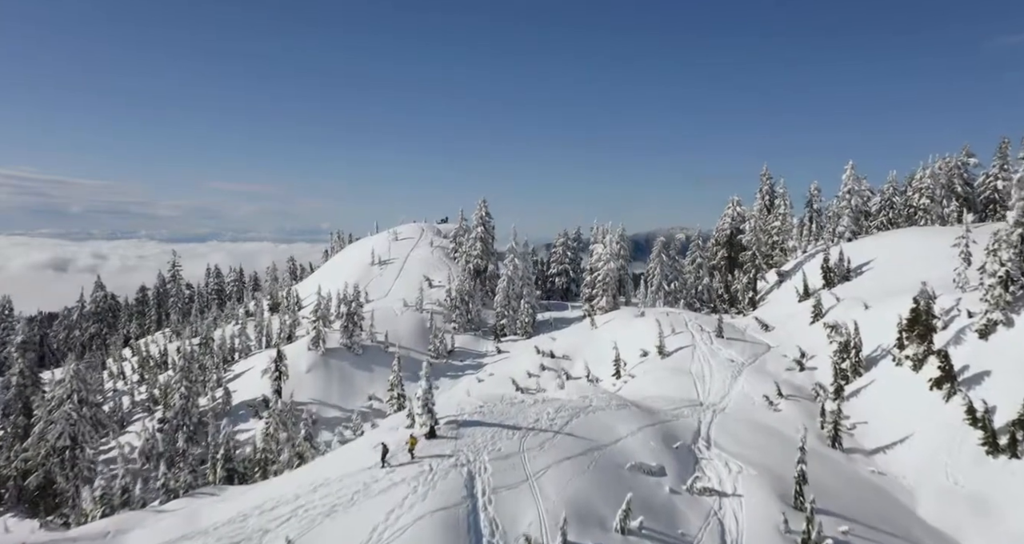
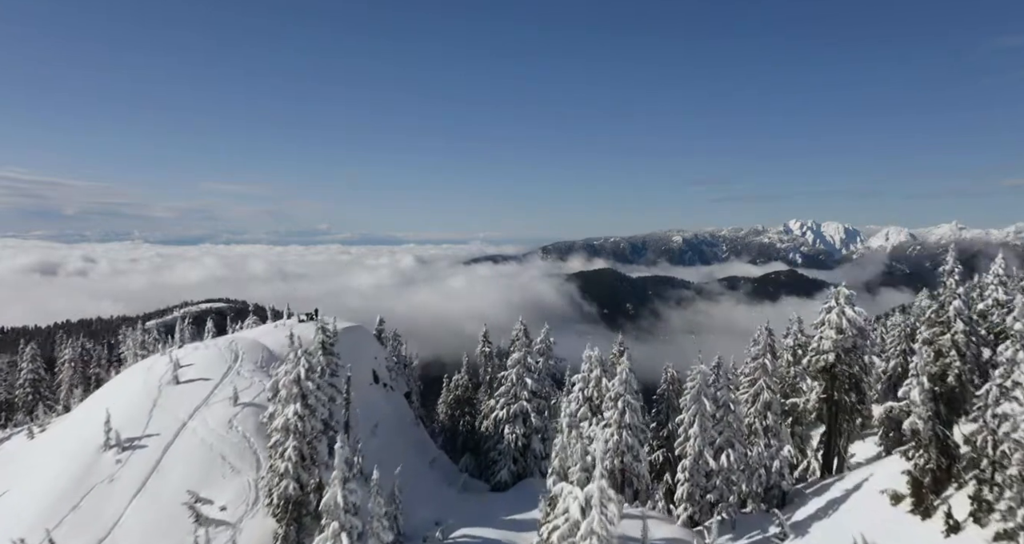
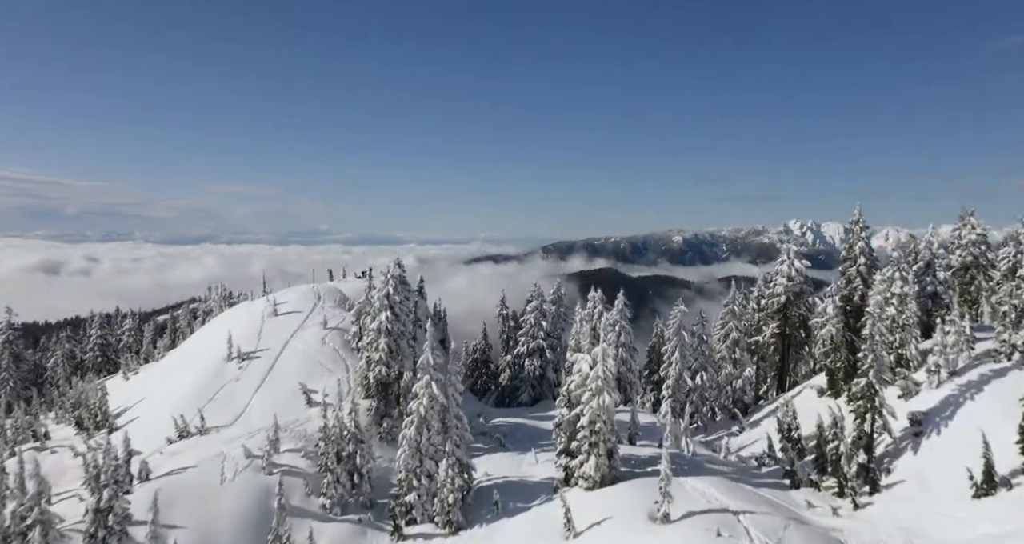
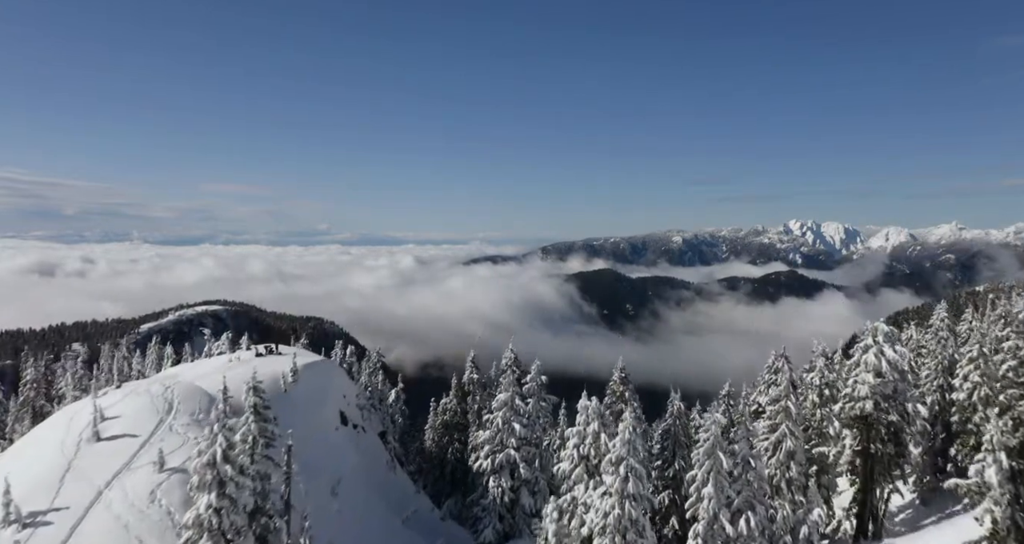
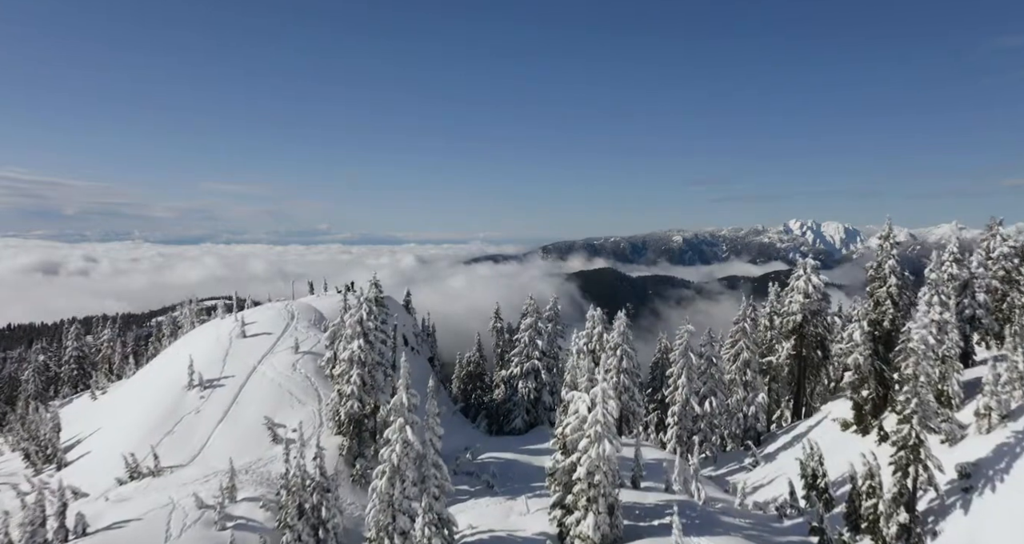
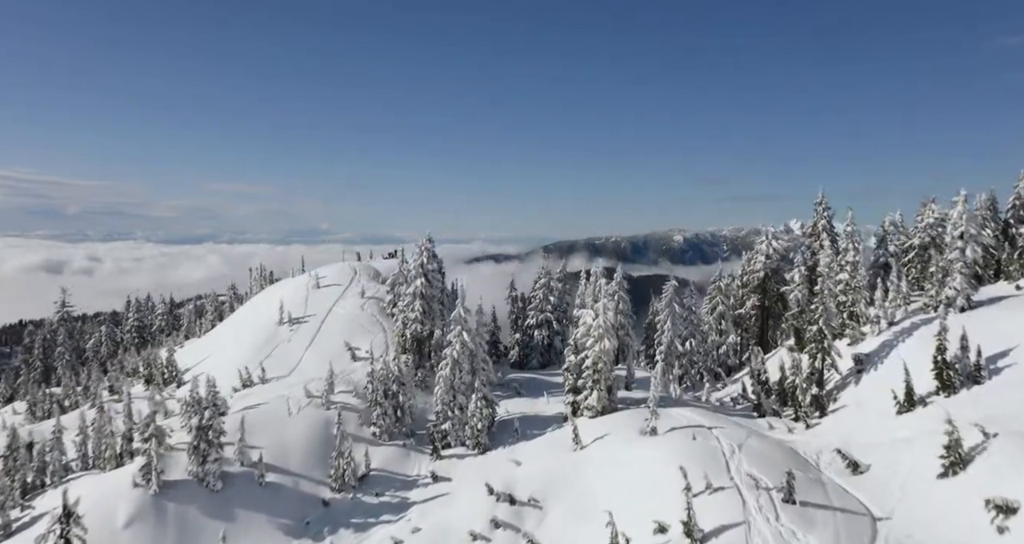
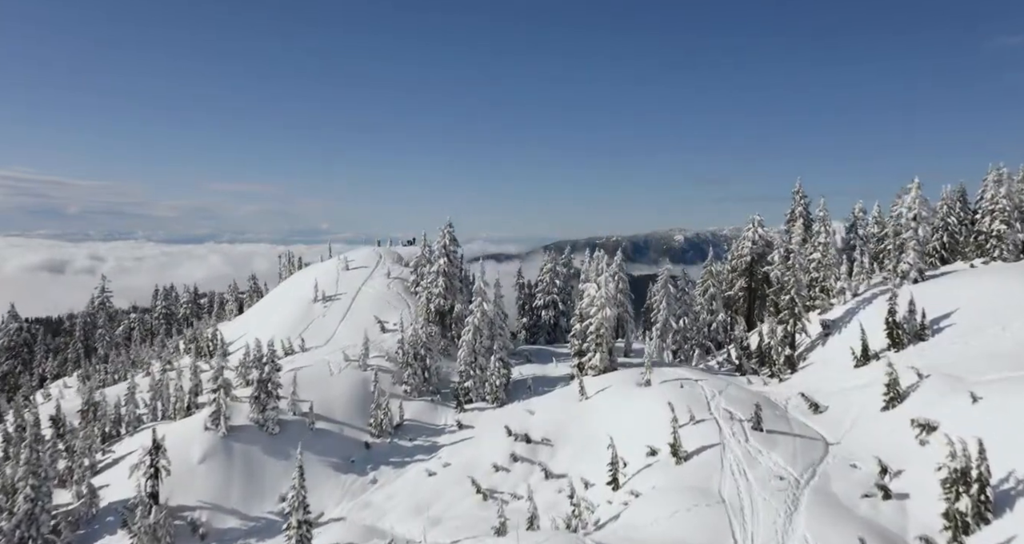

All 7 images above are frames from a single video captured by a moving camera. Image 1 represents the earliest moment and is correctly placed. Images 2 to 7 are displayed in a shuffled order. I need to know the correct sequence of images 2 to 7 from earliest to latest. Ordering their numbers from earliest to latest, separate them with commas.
7, 6, 3, 5, 2, 4
